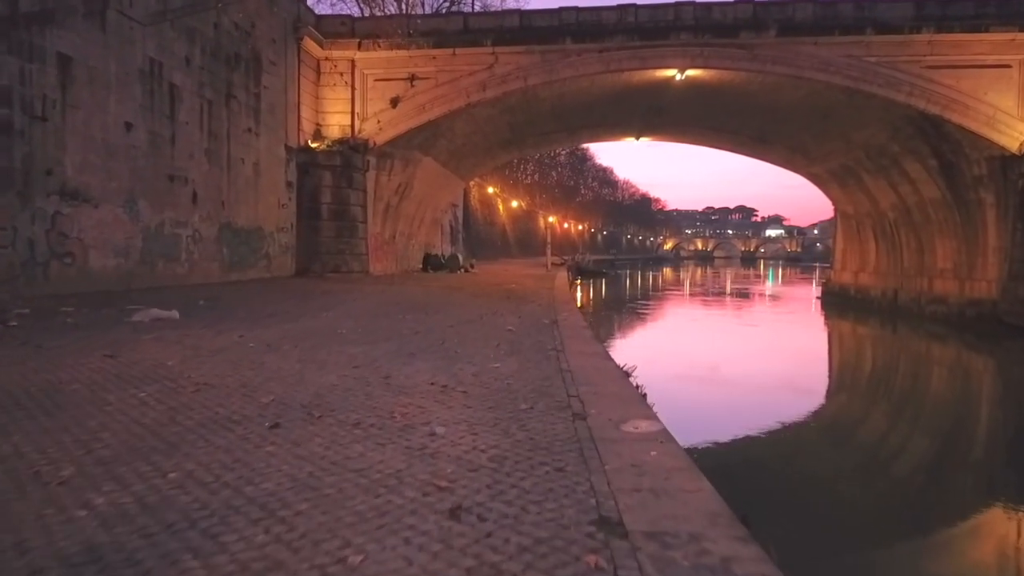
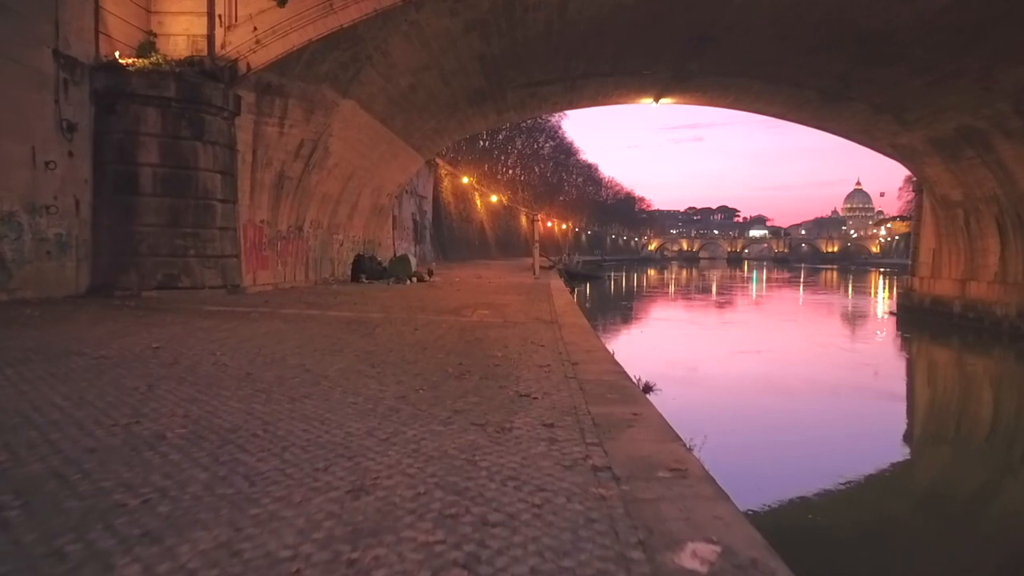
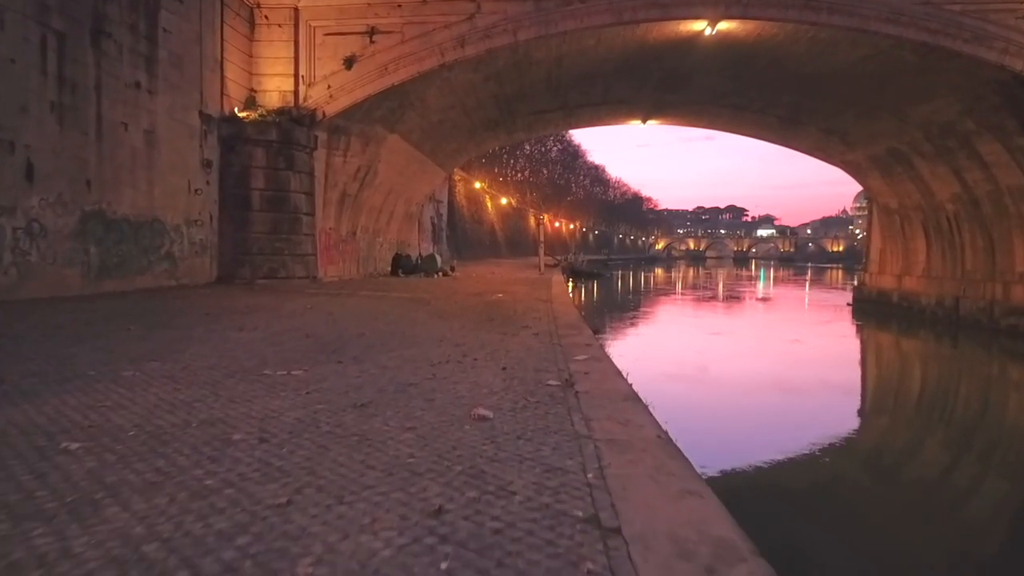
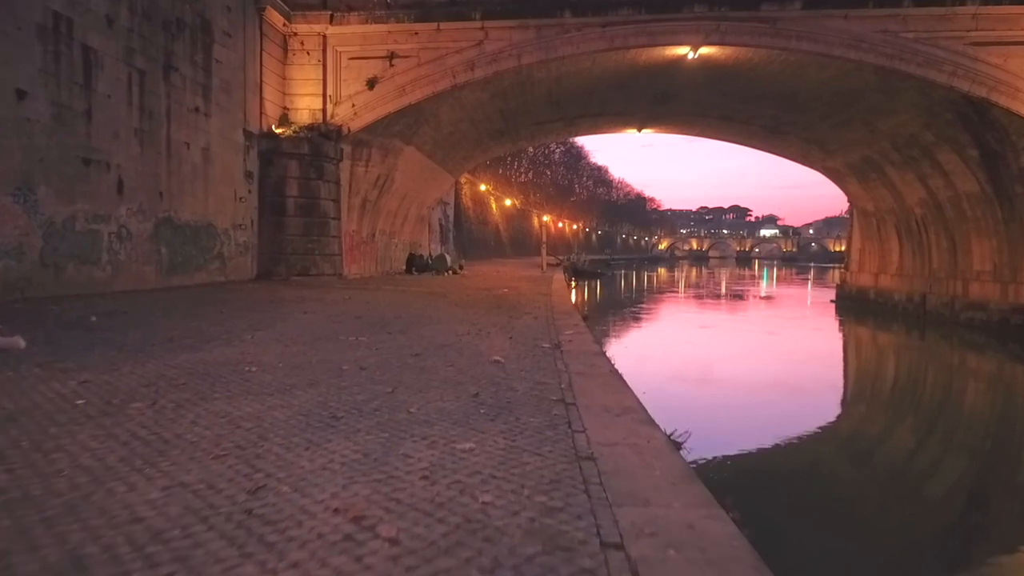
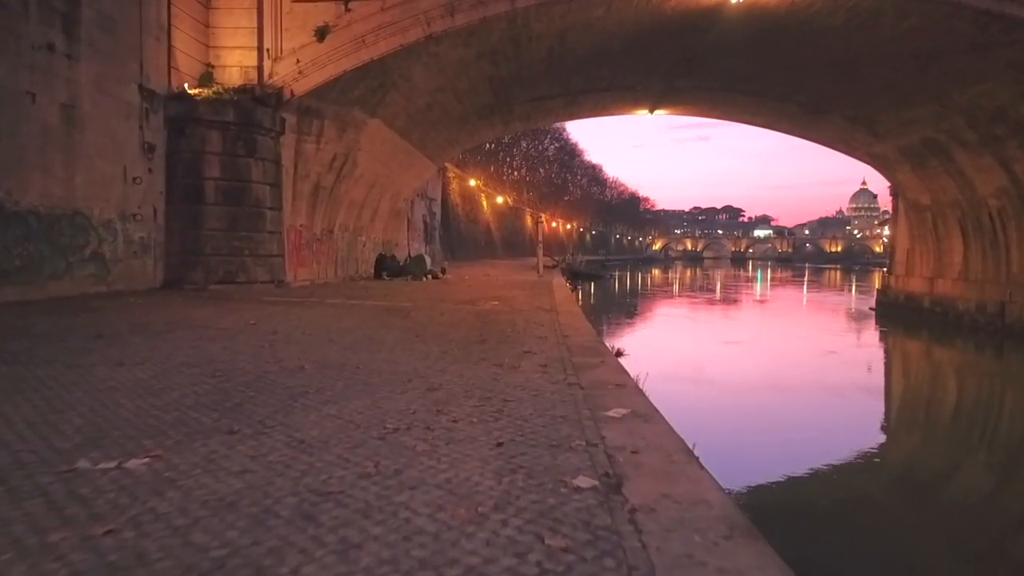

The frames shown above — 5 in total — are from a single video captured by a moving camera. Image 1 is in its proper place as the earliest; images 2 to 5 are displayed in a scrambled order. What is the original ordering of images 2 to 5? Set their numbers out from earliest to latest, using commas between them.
4, 3, 5, 2
